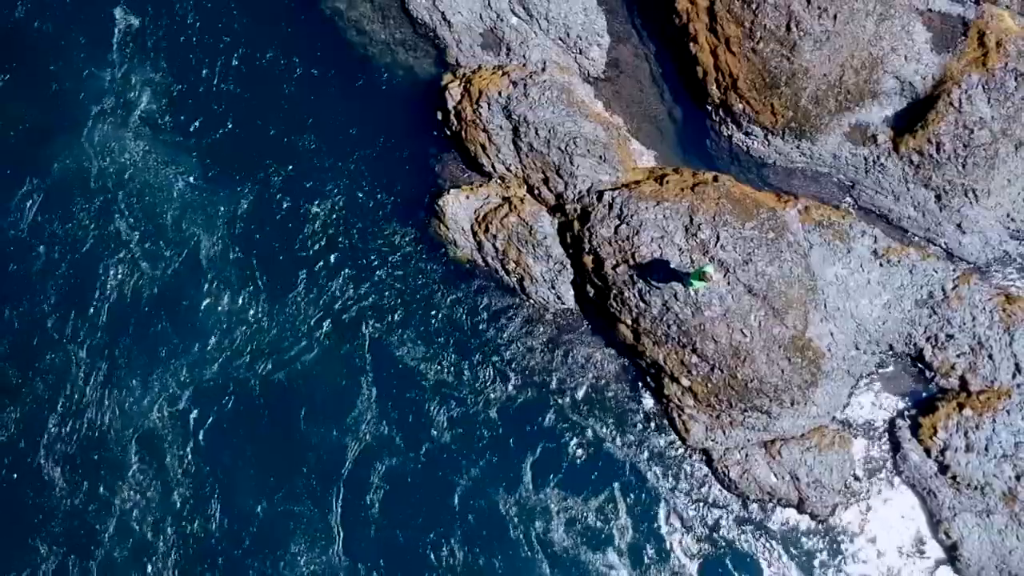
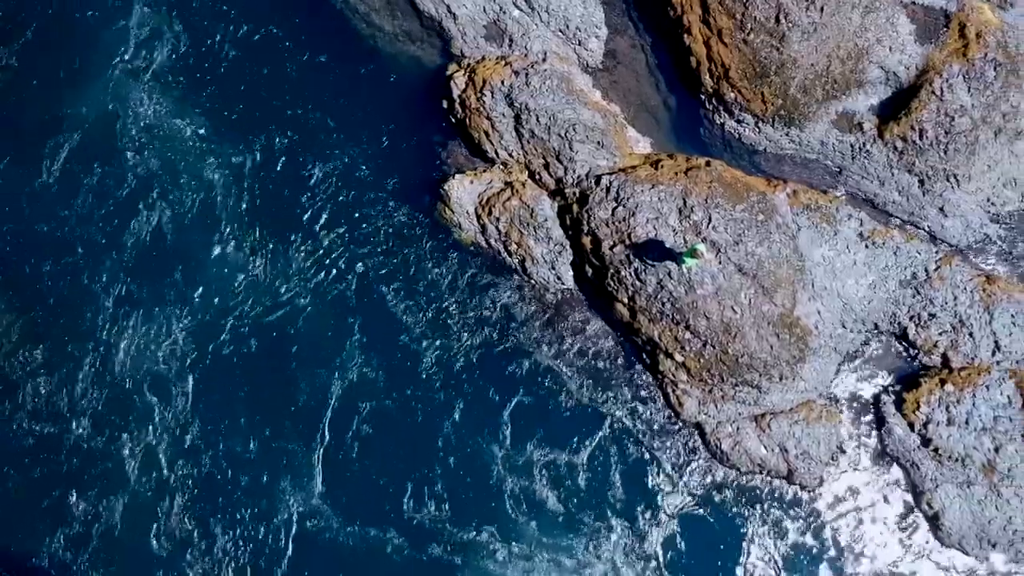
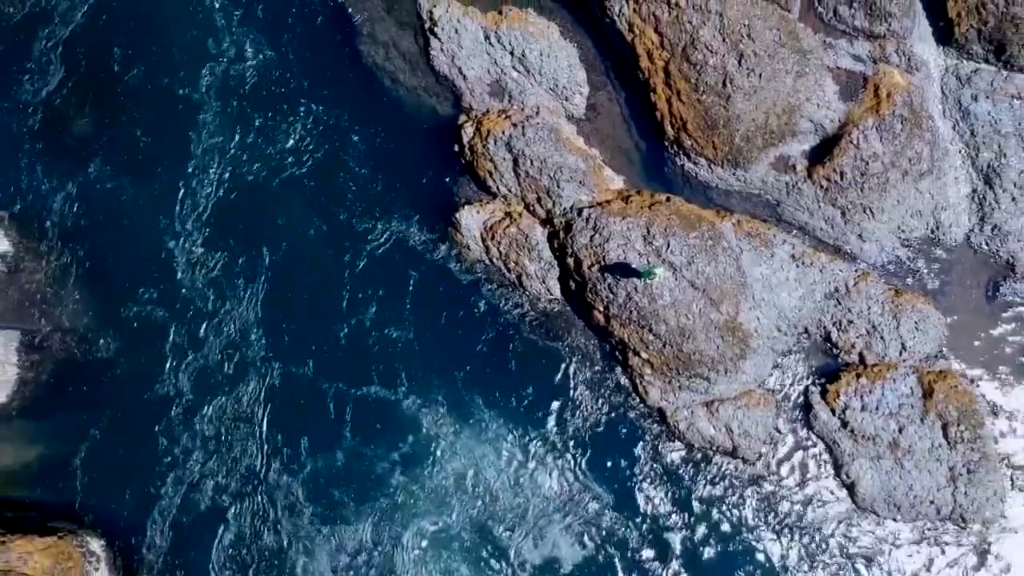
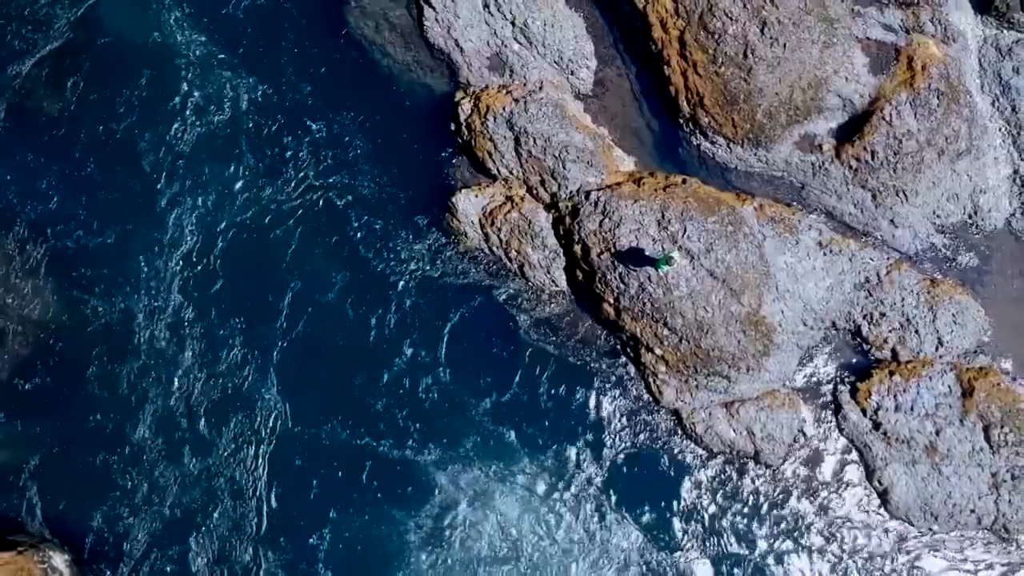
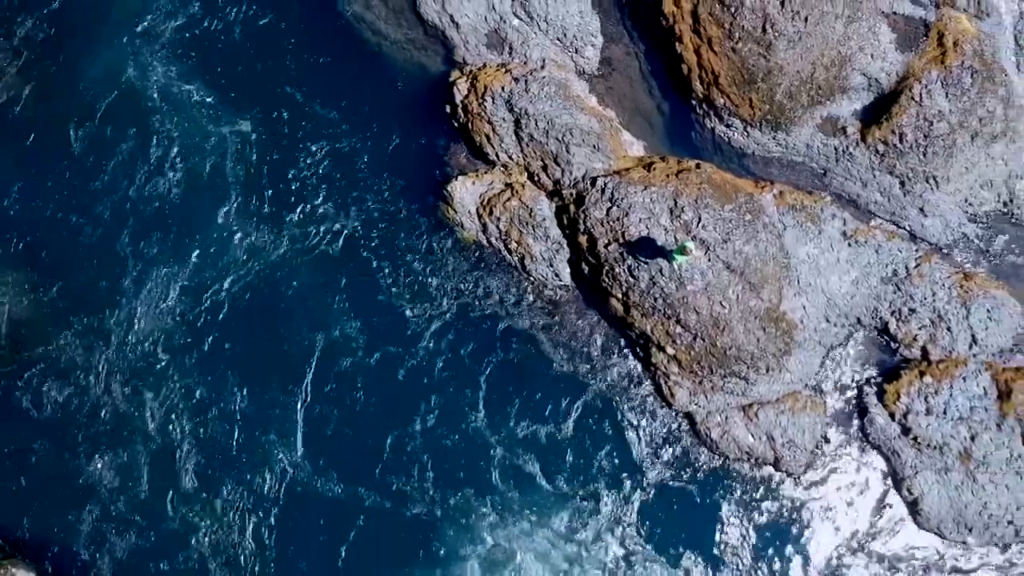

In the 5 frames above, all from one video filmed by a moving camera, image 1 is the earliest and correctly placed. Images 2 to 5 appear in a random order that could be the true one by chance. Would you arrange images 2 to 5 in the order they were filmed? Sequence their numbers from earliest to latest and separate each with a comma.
2, 5, 4, 3
